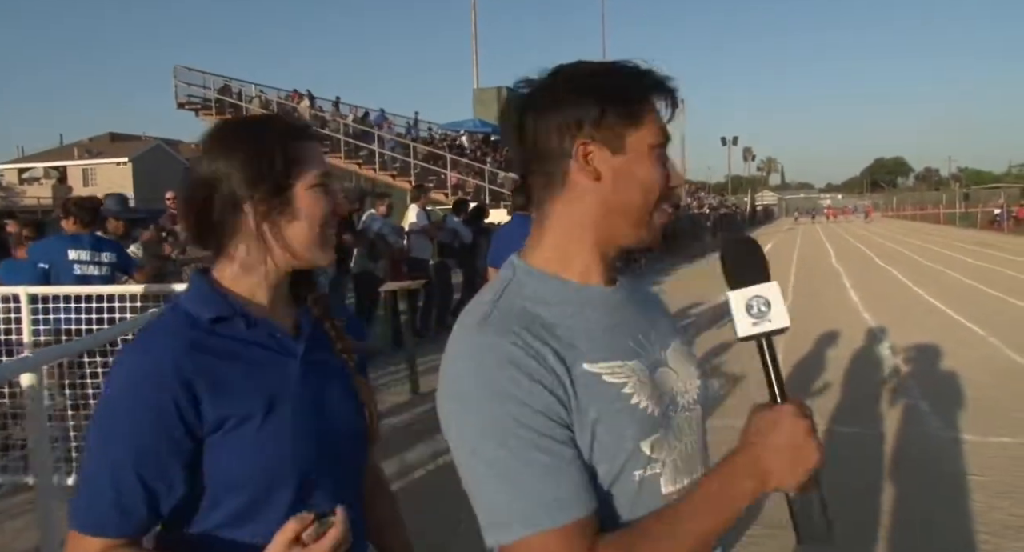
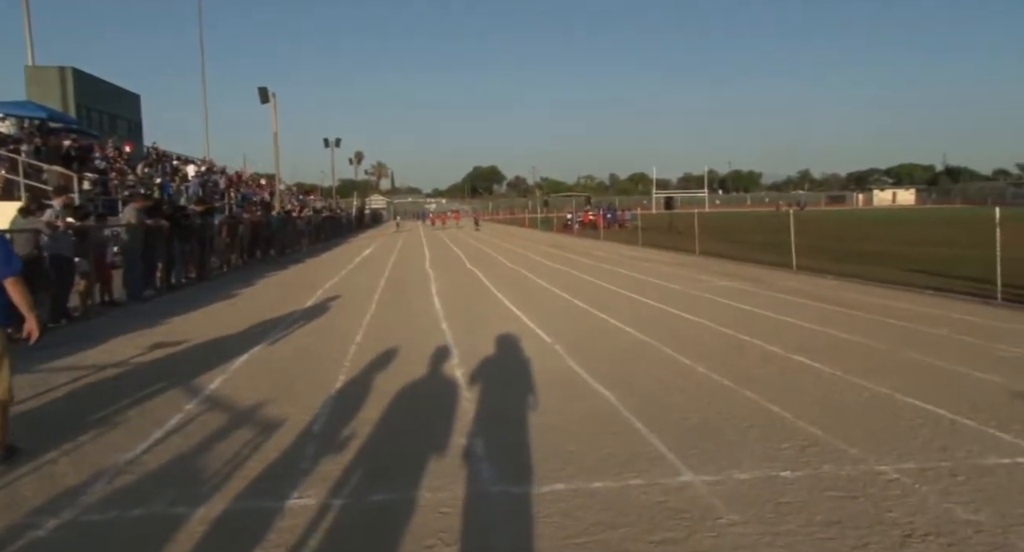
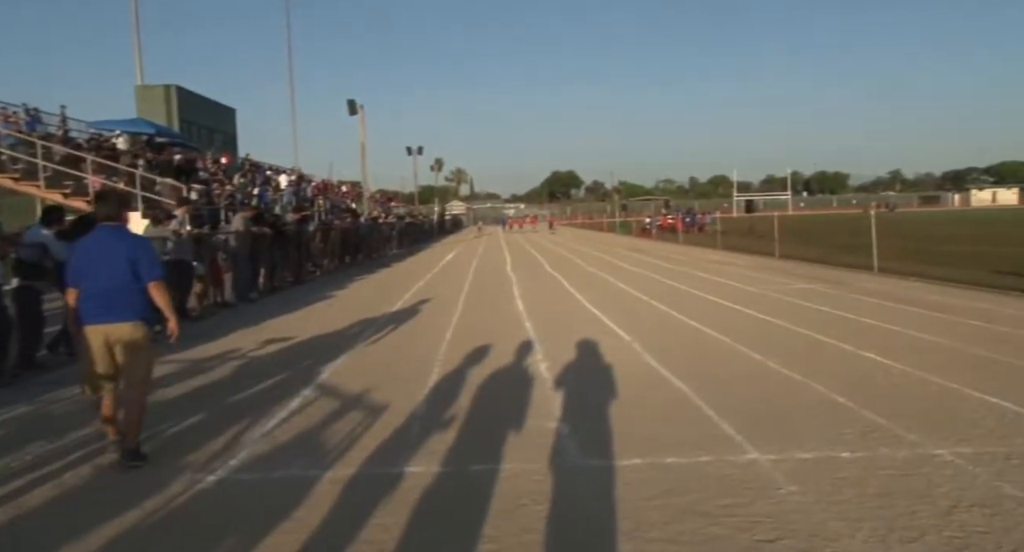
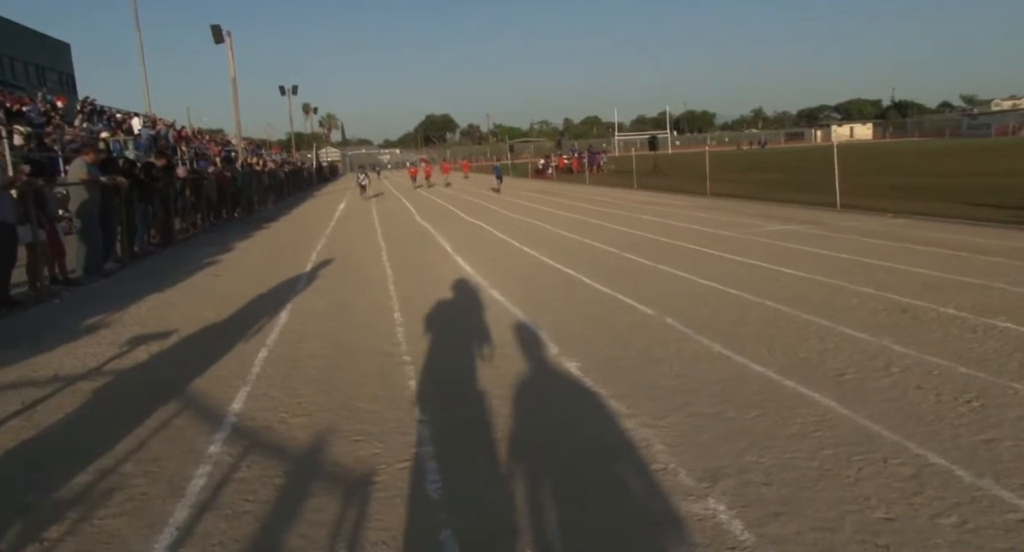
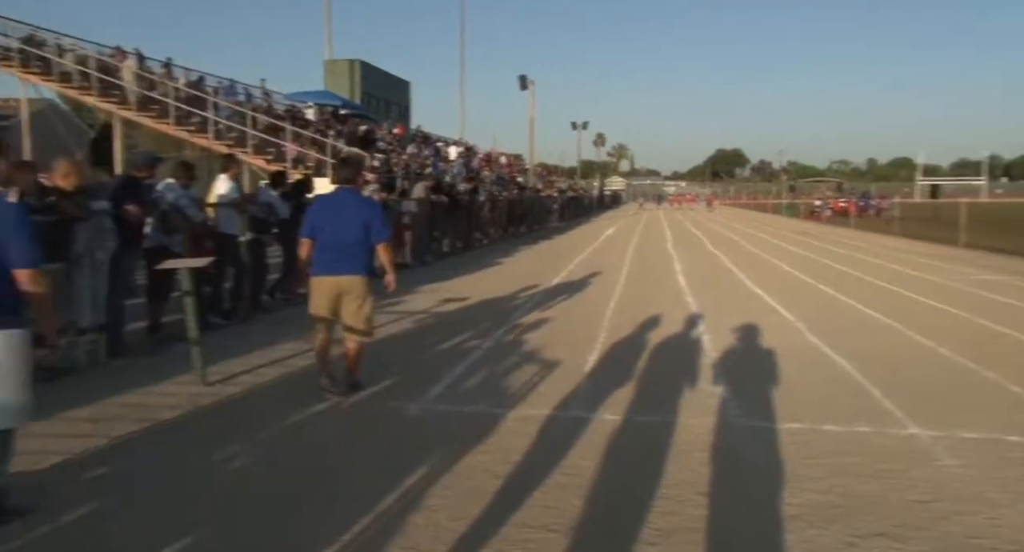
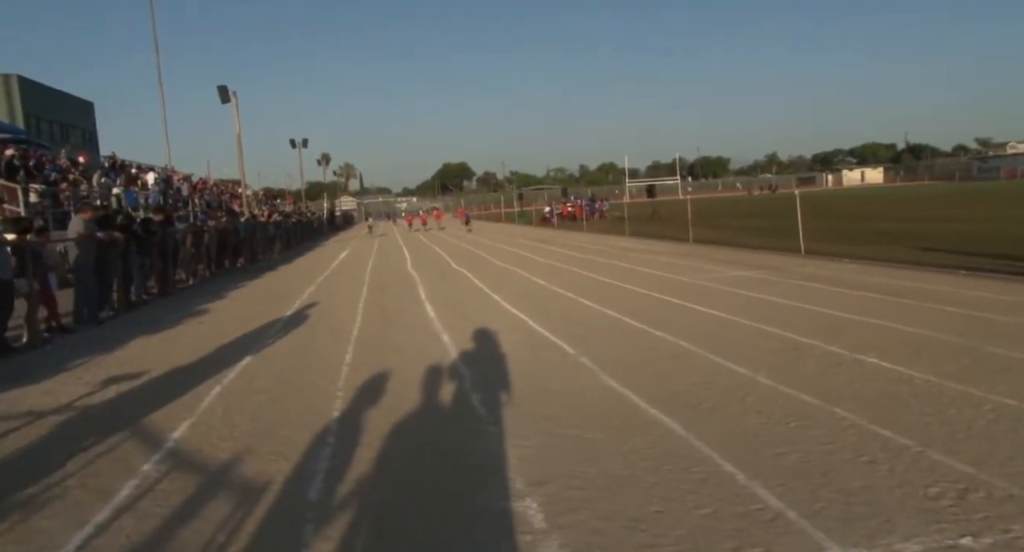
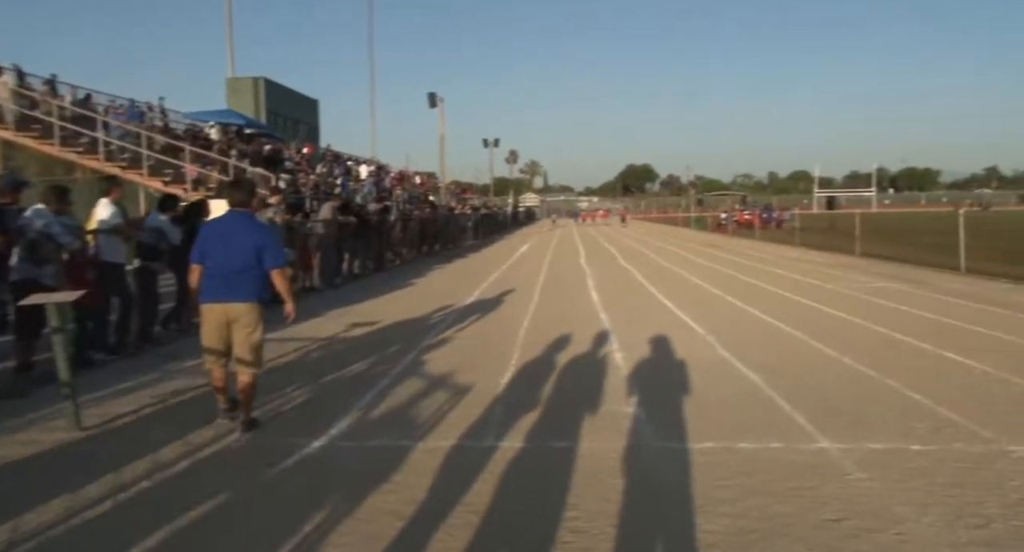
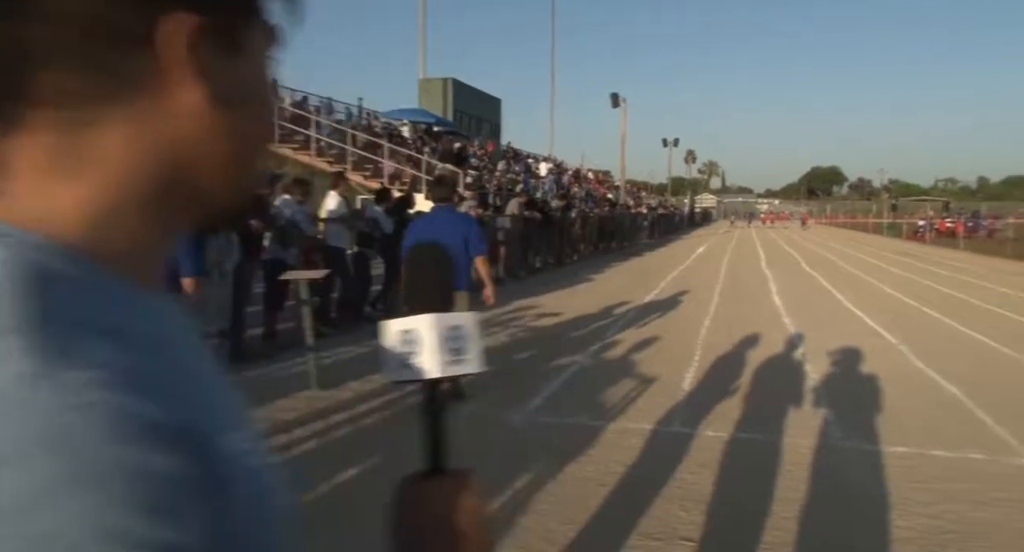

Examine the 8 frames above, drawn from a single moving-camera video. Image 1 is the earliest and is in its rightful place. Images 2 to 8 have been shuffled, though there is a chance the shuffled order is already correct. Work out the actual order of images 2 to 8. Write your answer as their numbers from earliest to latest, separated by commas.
8, 5, 7, 3, 2, 6, 4
